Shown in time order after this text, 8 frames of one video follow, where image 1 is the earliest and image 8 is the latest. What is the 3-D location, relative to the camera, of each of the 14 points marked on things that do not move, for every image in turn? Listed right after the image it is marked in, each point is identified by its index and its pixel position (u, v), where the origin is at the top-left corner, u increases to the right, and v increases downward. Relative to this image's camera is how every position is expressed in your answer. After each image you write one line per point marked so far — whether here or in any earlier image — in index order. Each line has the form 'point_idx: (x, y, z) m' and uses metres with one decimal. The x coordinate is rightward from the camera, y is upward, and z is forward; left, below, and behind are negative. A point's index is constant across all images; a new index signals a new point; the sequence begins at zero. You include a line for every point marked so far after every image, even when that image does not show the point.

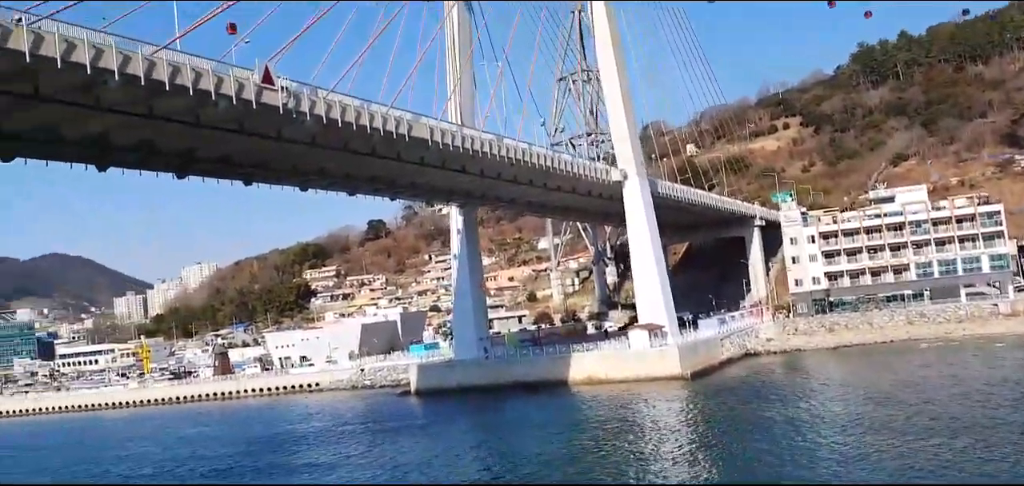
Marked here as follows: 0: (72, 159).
0: (-8.7, +1.7, +18.5) m
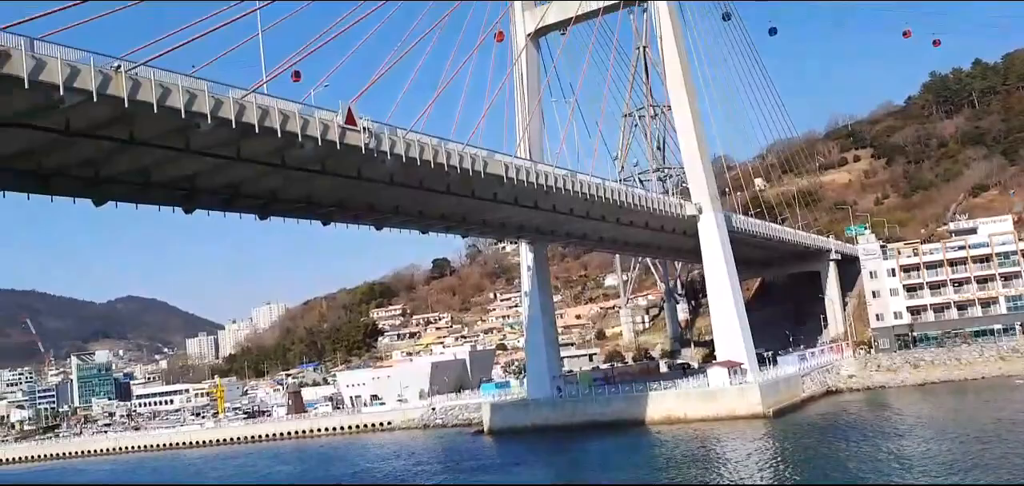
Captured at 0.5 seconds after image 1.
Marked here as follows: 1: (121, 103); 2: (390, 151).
0: (-7.2, +0.8, +19.0) m
1: (-5.4, +1.9, +12.9) m
2: (-2.3, +1.8, +18.1) m
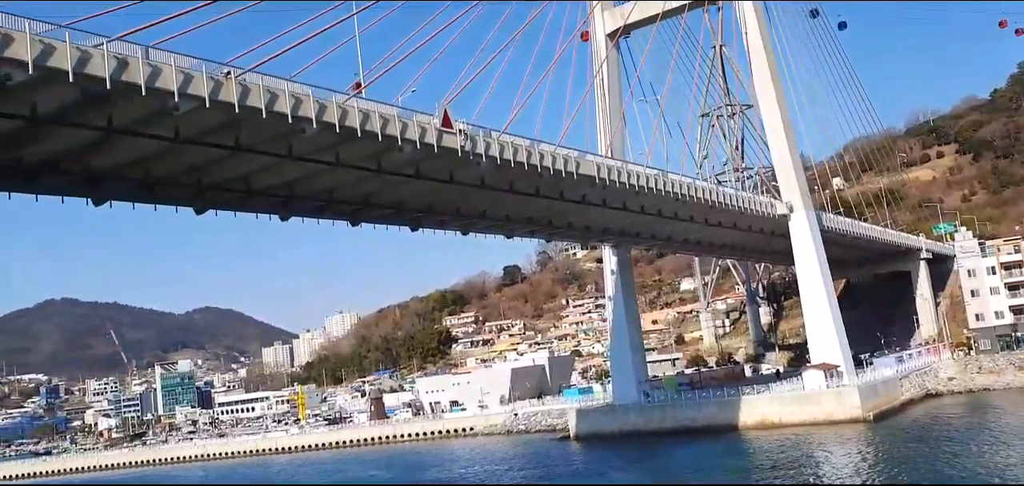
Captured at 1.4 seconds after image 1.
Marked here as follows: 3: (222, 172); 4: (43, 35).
0: (-5.2, +0.7, +19.2) m
1: (-3.9, +1.9, +13.0) m
2: (-0.5, +1.8, +17.9) m
3: (-5.2, +1.3, +16.5) m
4: (-5.5, +2.4, +10.8) m
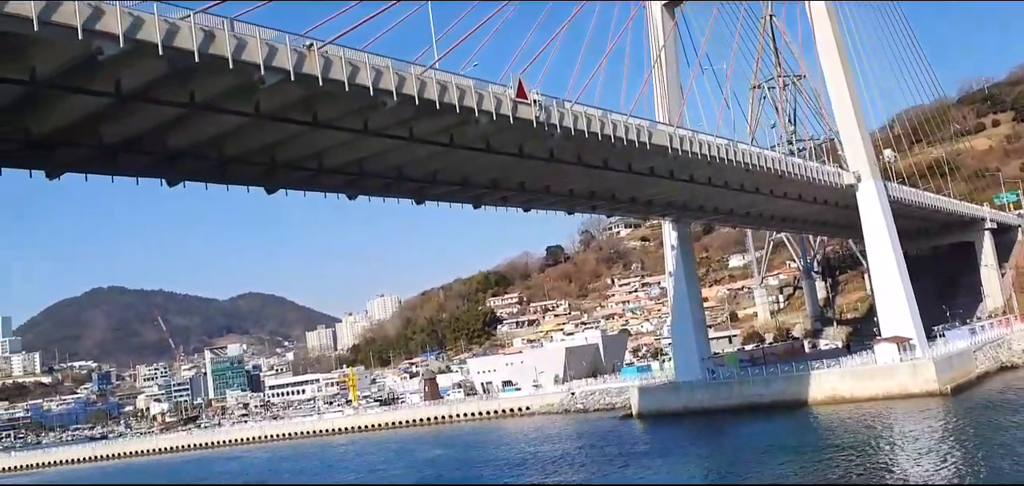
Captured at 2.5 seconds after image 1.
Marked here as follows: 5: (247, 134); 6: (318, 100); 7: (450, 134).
0: (-3.7, +1.1, +19.0) m
1: (-2.7, +2.2, +12.7) m
2: (+0.9, +2.3, +17.5) m
3: (-3.9, +1.7, +16.3) m
4: (-4.3, +2.7, +10.6) m
5: (-4.4, +1.8, +15.3) m
6: (-2.9, +2.1, +13.9) m
7: (-1.1, +2.0, +16.8) m
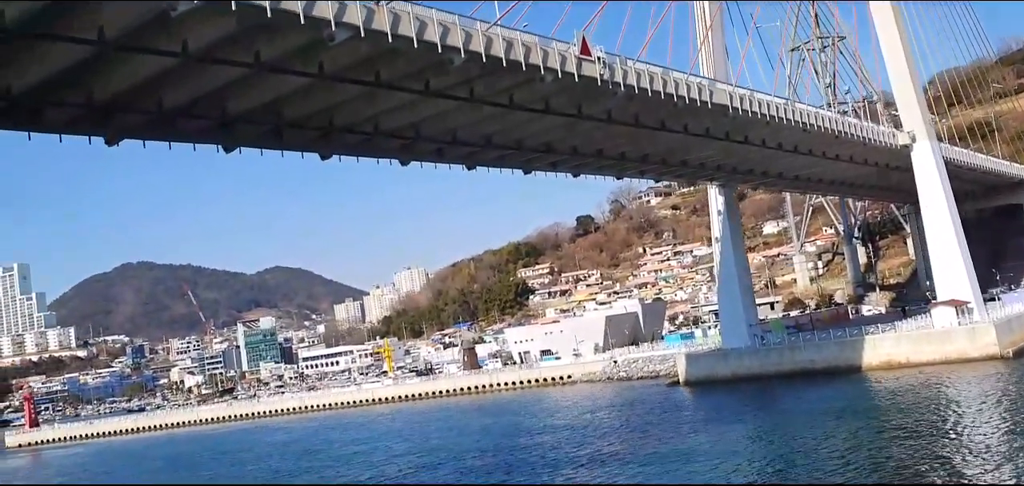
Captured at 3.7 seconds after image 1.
0: (-2.6, +1.8, +18.6) m
1: (-1.7, +2.7, +12.3) m
2: (+2.1, +3.0, +17.1) m
3: (-2.8, +2.3, +16.0) m
4: (-3.4, +3.1, +10.3) m
5: (-3.3, +2.3, +14.9) m
6: (-1.9, +2.7, +13.5) m
7: (0.0, +2.6, +16.4) m
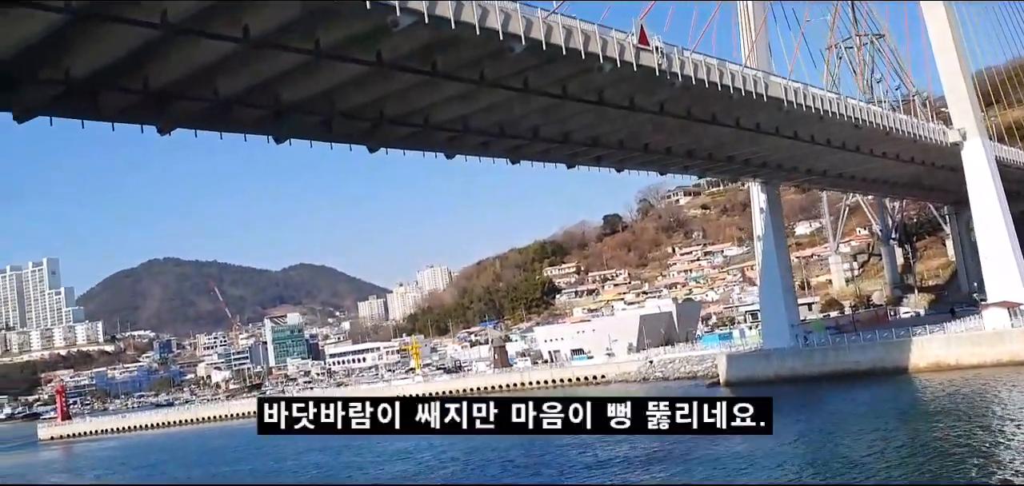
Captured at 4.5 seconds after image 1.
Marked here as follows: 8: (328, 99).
0: (-1.6, +2.0, +18.4) m
1: (-0.9, +2.8, +12.0) m
2: (+3.0, +3.0, +16.7) m
3: (-1.9, +2.4, +15.7) m
4: (-2.6, +3.3, +10.0) m
5: (-2.4, +2.5, +14.7) m
6: (-1.0, +2.8, +13.2) m
7: (+0.9, +2.7, +16.0) m
8: (-3.0, +2.3, +15.0) m
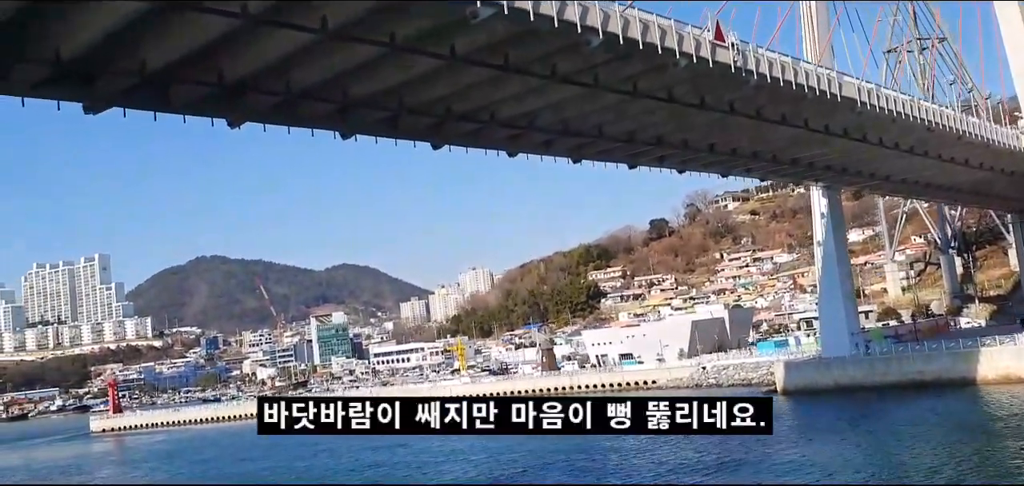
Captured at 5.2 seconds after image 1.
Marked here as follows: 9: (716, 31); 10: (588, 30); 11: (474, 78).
0: (-0.3, +2.0, +18.2) m
1: (+0.1, +2.9, +11.8) m
2: (+4.2, +3.0, +16.3) m
3: (-0.7, +2.5, +15.5) m
4: (-1.7, +3.3, +9.9) m
5: (-1.3, +2.5, +14.5) m
6: (+0.1, +2.8, +13.0) m
7: (+2.1, +2.7, +15.7) m
8: (-1.8, +2.4, +14.9) m
9: (+3.3, +3.4, +15.1) m
10: (+1.0, +2.9, +12.8) m
11: (-0.6, +2.6, +14.4) m
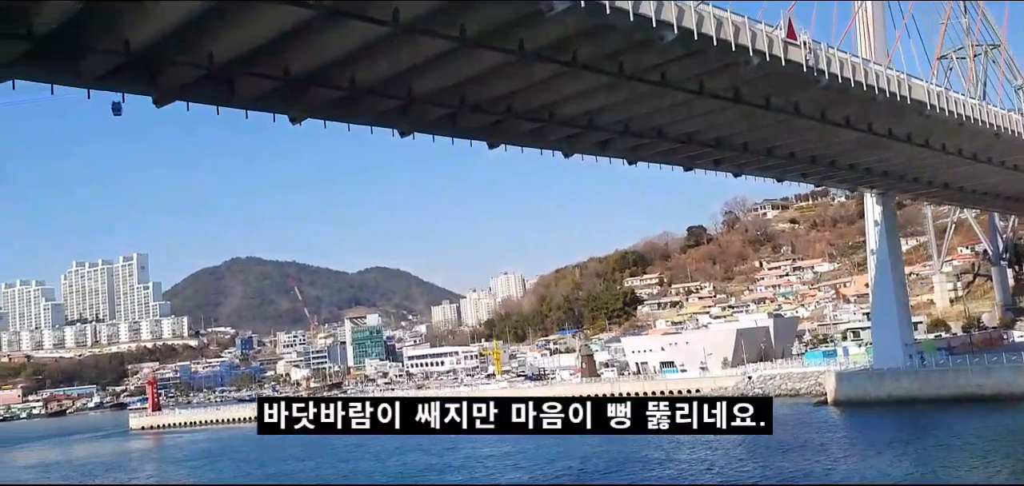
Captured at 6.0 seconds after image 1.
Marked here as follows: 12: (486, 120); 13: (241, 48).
0: (+0.8, +2.0, +17.8) m
1: (+1.1, +2.9, +11.5) m
2: (+5.3, +2.9, +15.8) m
3: (+0.4, +2.5, +15.2) m
4: (-0.8, +3.4, +9.6) m
5: (-0.3, +2.5, +14.2) m
6: (+1.0, +2.8, +12.7) m
7: (+3.2, +2.7, +15.3) m
8: (-0.8, +2.4, +14.6) m
9: (+4.3, +3.4, +14.7) m
10: (+2.0, +2.9, +12.4) m
11: (+0.4, +2.5, +14.1) m
12: (-0.3, +2.1, +16.1) m
13: (-3.4, +2.5, +11.9) m
